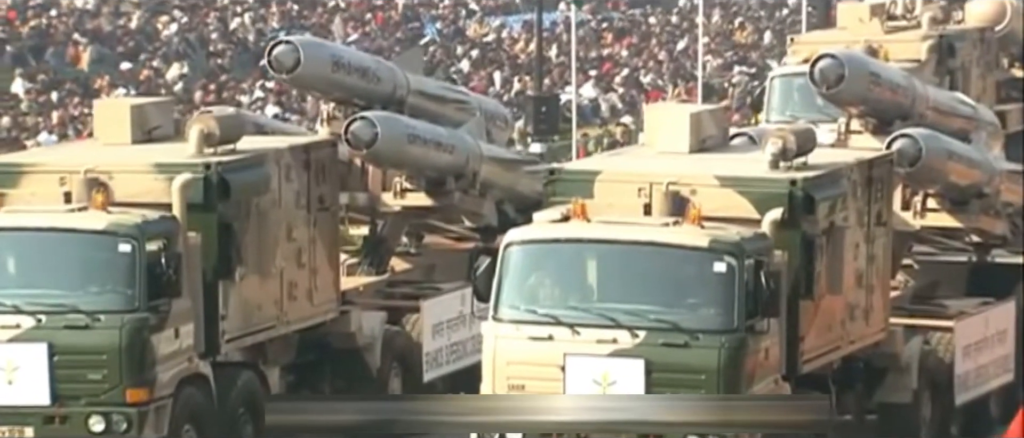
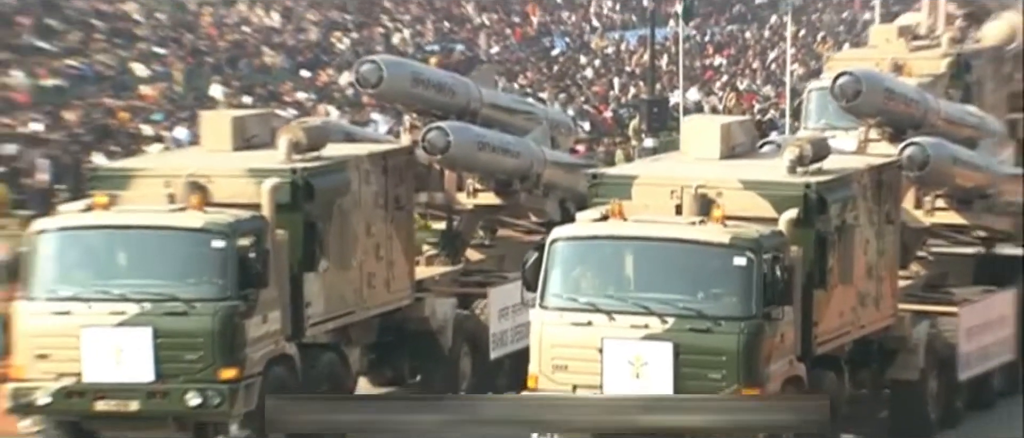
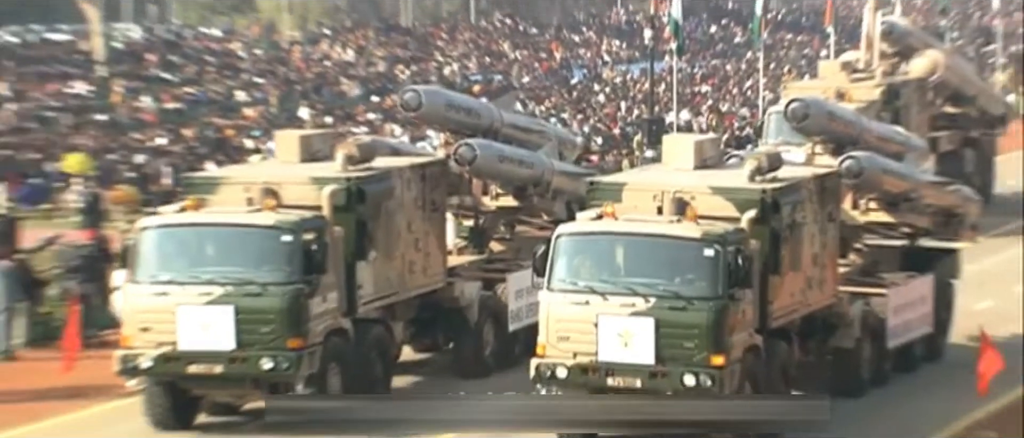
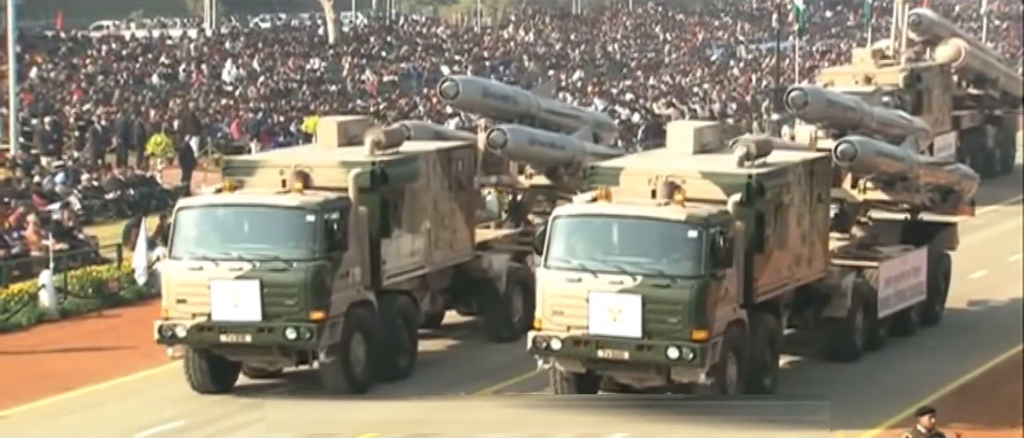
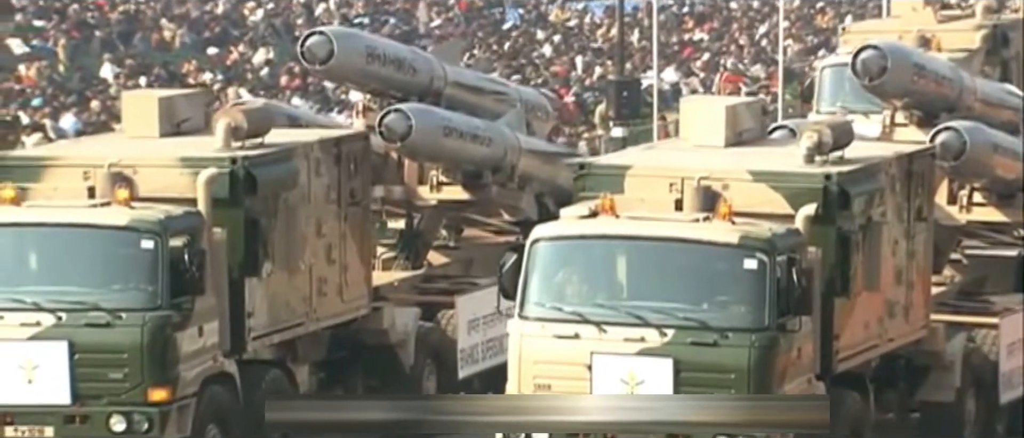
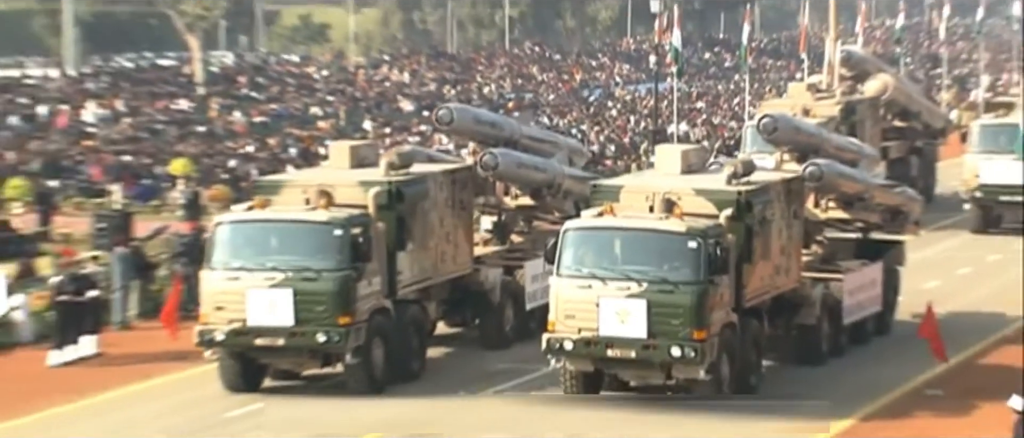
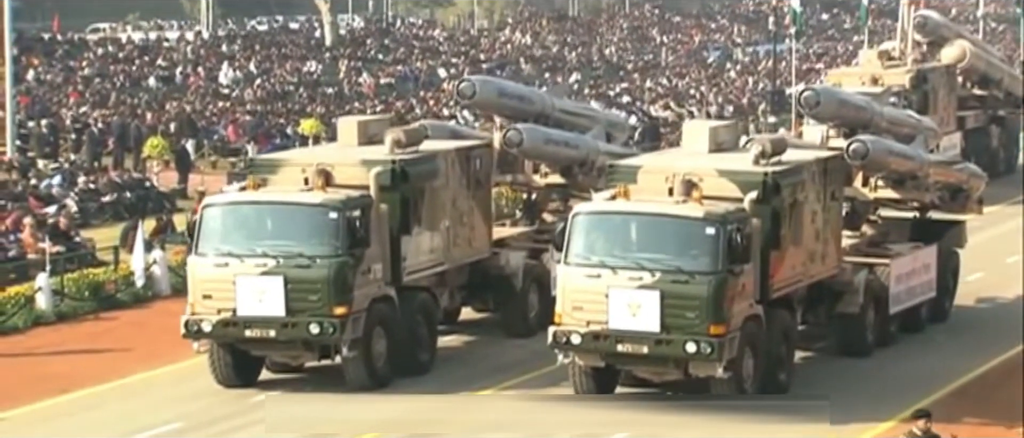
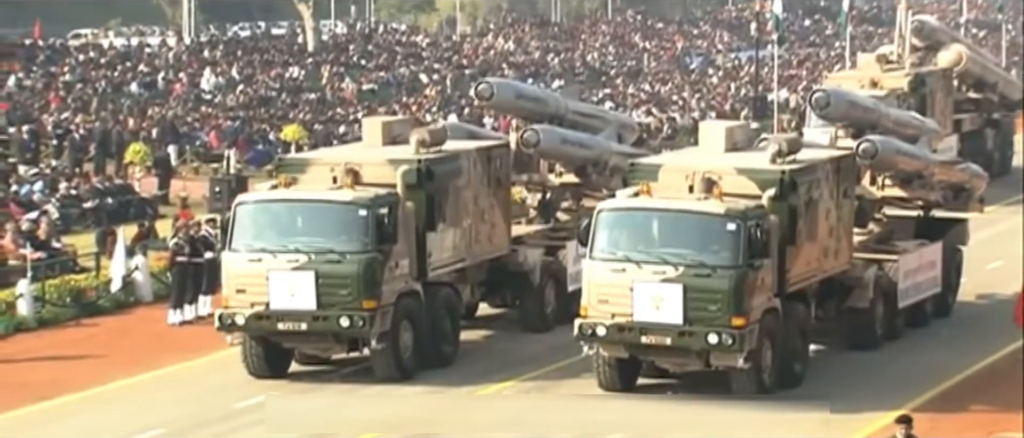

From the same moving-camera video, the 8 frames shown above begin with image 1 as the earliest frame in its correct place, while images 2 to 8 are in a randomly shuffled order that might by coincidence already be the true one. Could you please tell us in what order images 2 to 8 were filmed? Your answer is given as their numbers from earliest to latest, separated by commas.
5, 2, 3, 6, 8, 7, 4
